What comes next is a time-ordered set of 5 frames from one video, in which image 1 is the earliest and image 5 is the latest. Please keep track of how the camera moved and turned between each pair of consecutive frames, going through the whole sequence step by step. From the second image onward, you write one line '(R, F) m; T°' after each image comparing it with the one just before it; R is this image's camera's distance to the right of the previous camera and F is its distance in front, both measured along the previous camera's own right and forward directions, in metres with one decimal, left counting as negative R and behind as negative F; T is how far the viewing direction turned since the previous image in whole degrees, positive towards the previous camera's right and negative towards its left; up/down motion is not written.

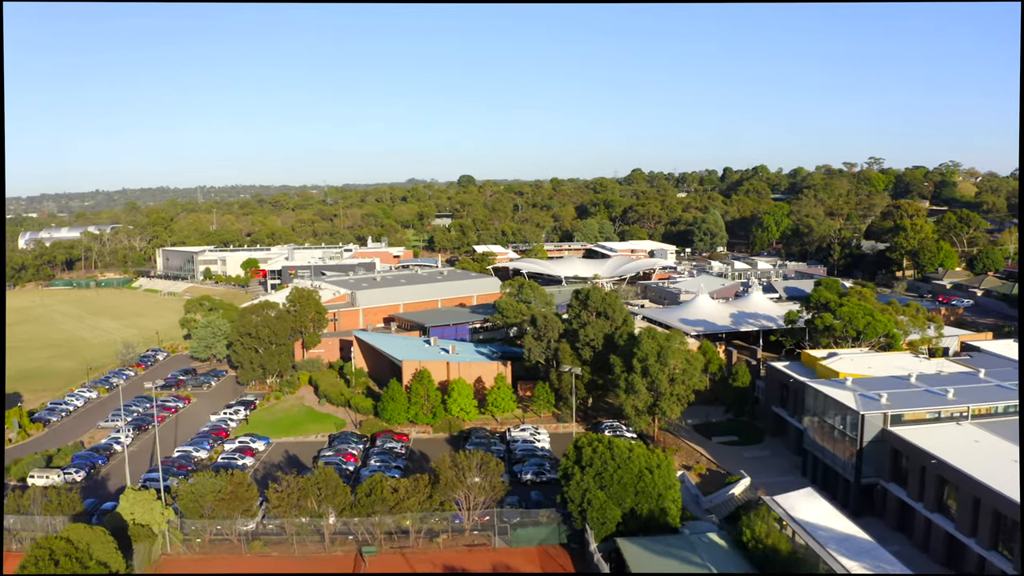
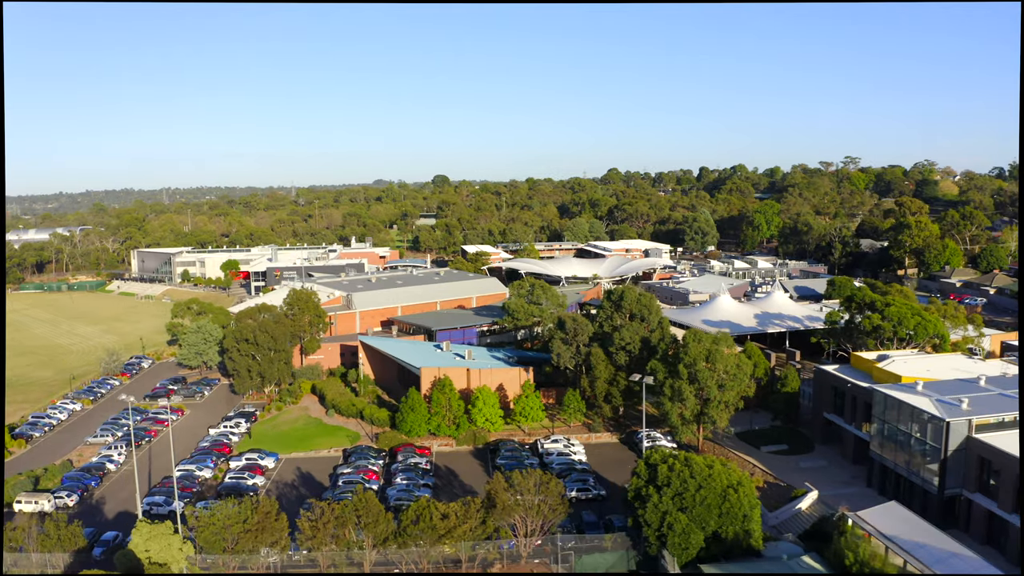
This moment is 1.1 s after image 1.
(-1.3, +1.3) m; +2°
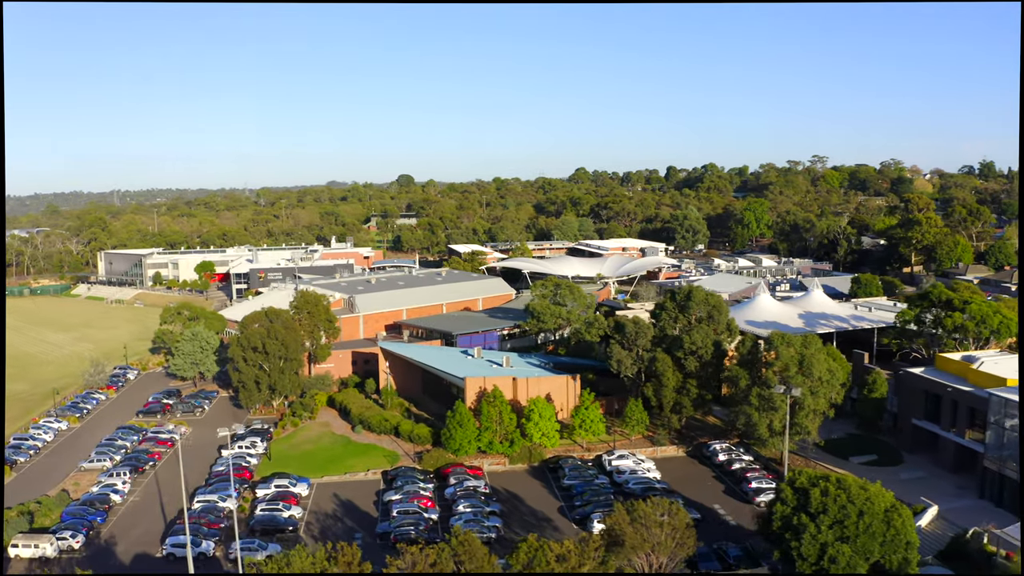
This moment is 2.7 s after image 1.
(-2.0, +1.7) m; +3°
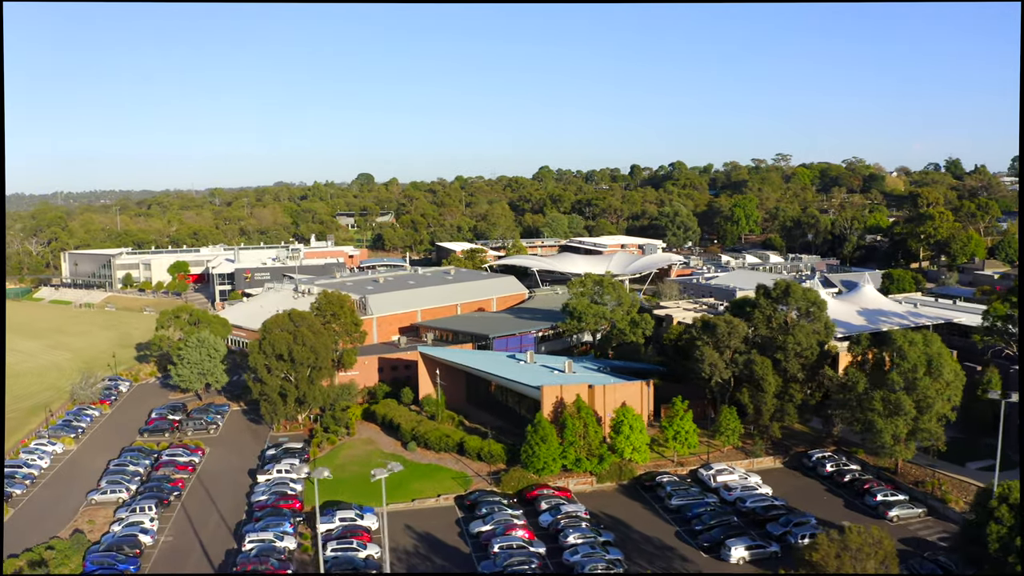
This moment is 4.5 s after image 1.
(-2.4, +1.9) m; +4°
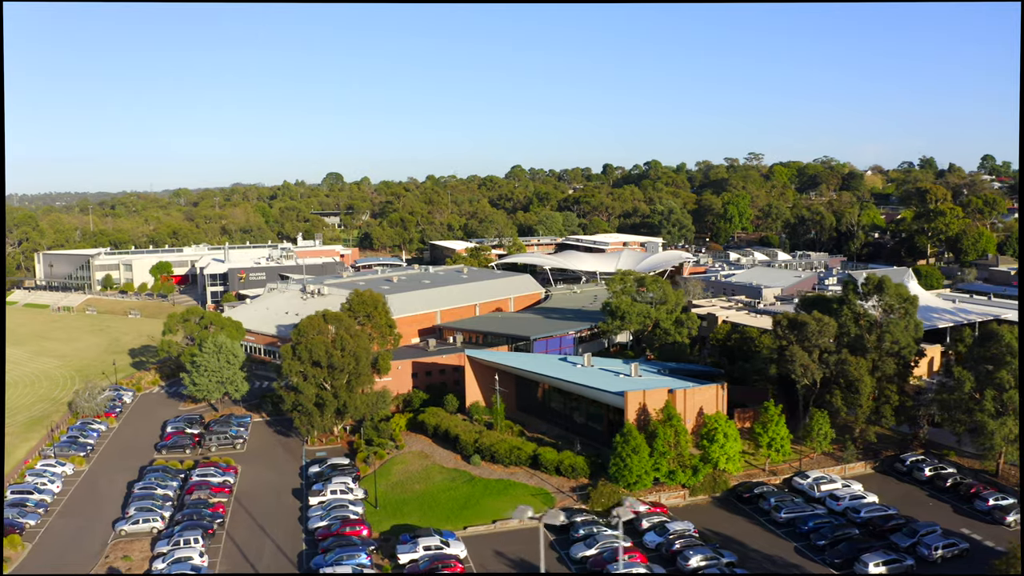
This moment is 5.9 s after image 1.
(-1.9, +1.3) m; +3°
